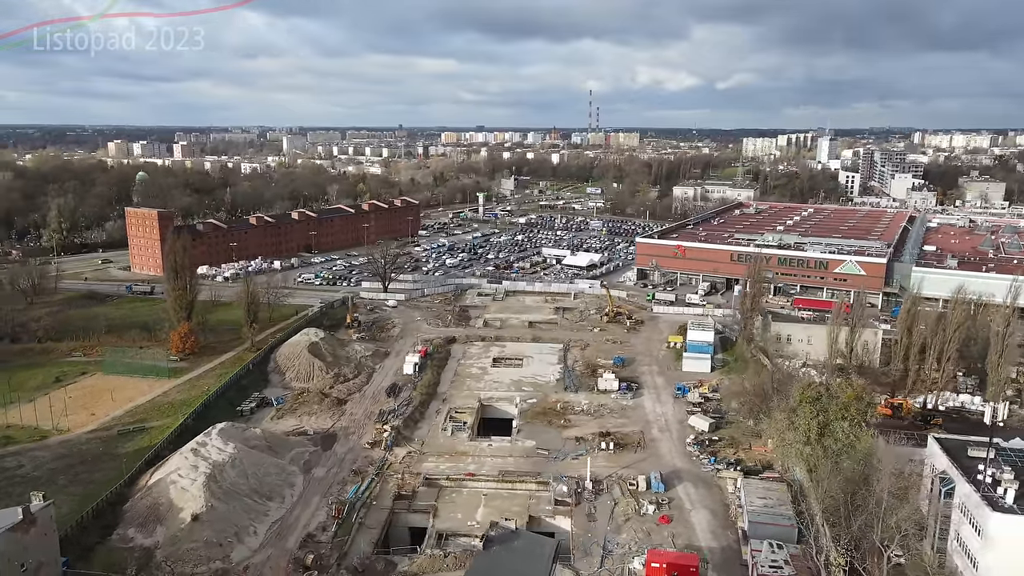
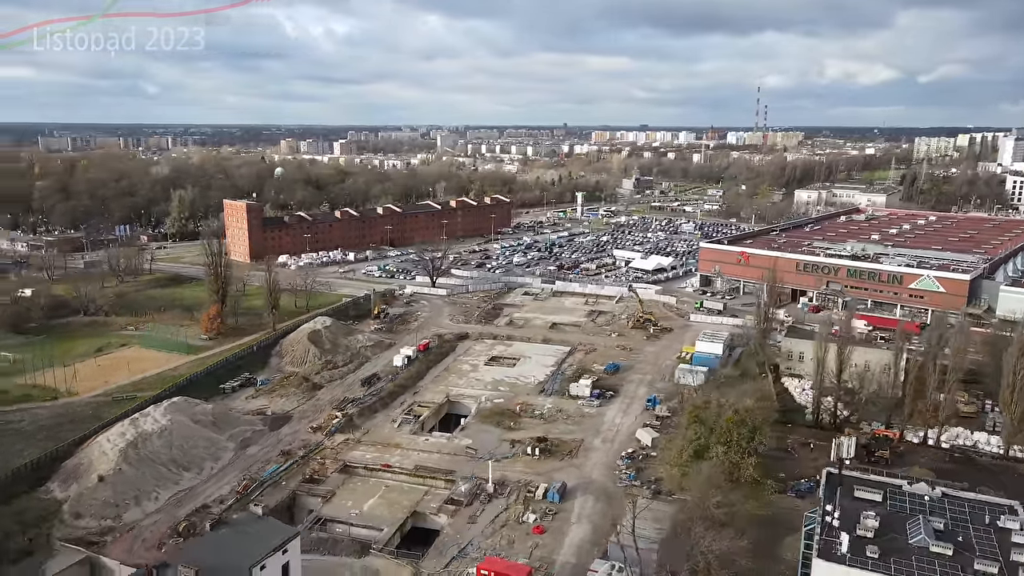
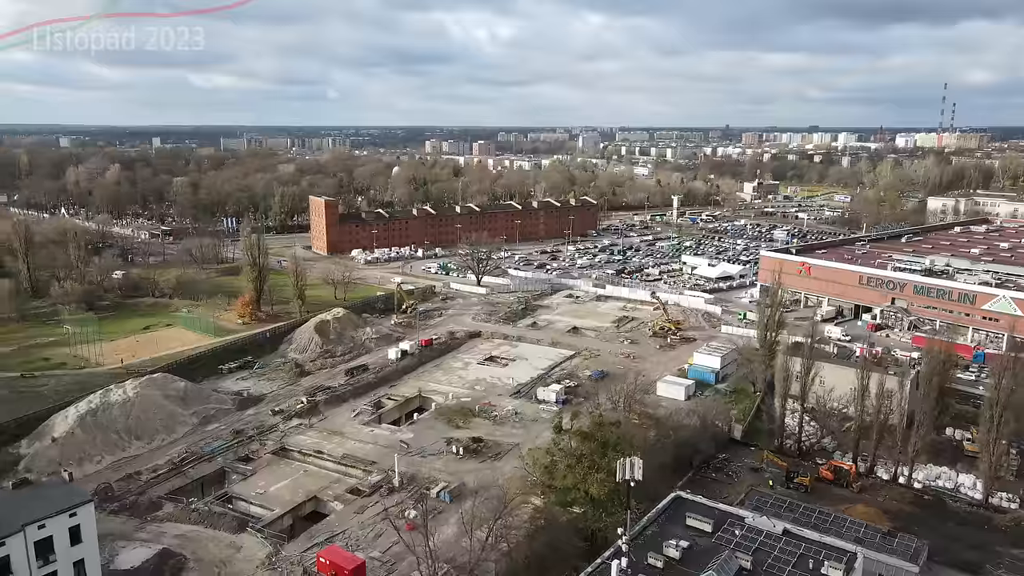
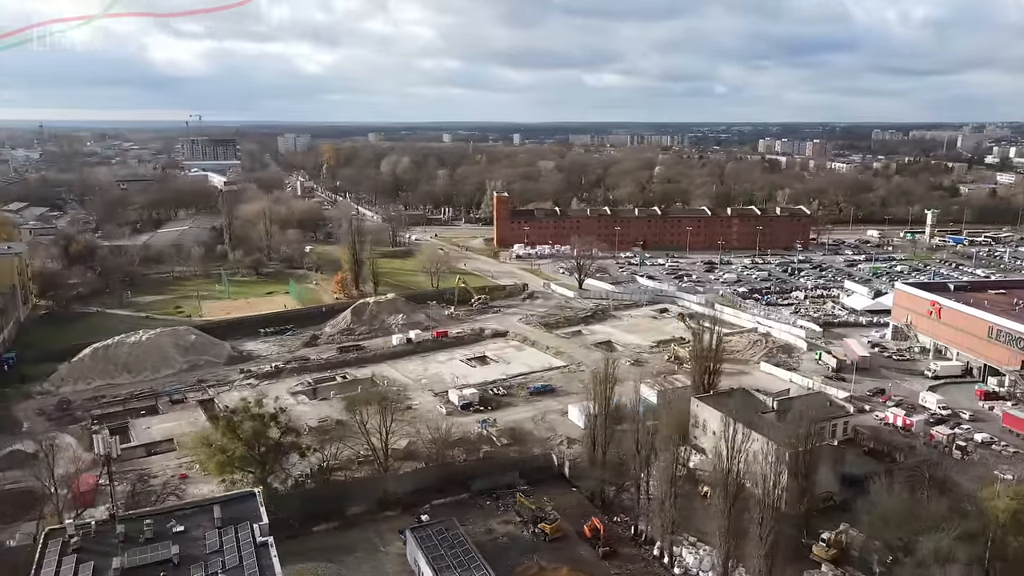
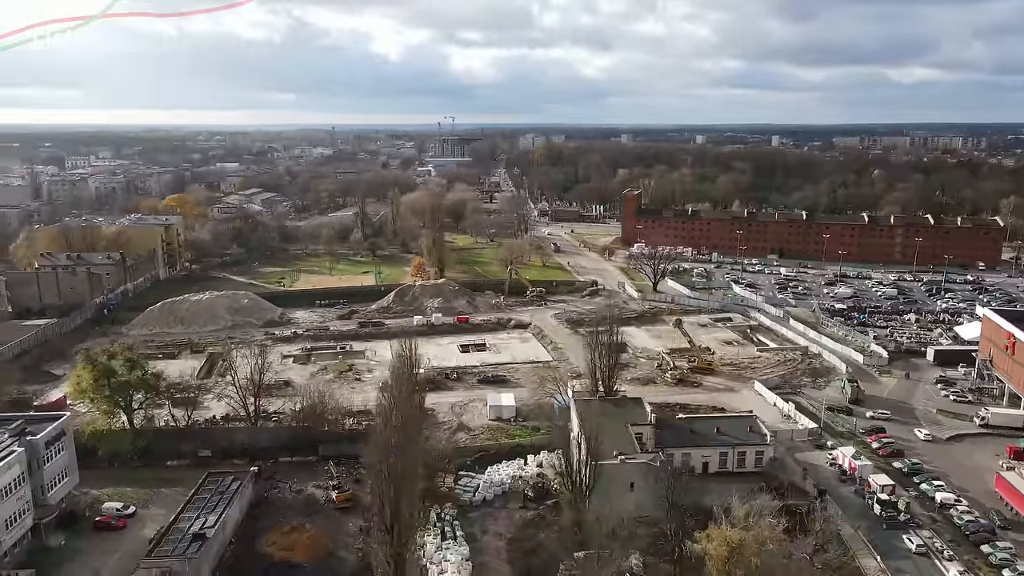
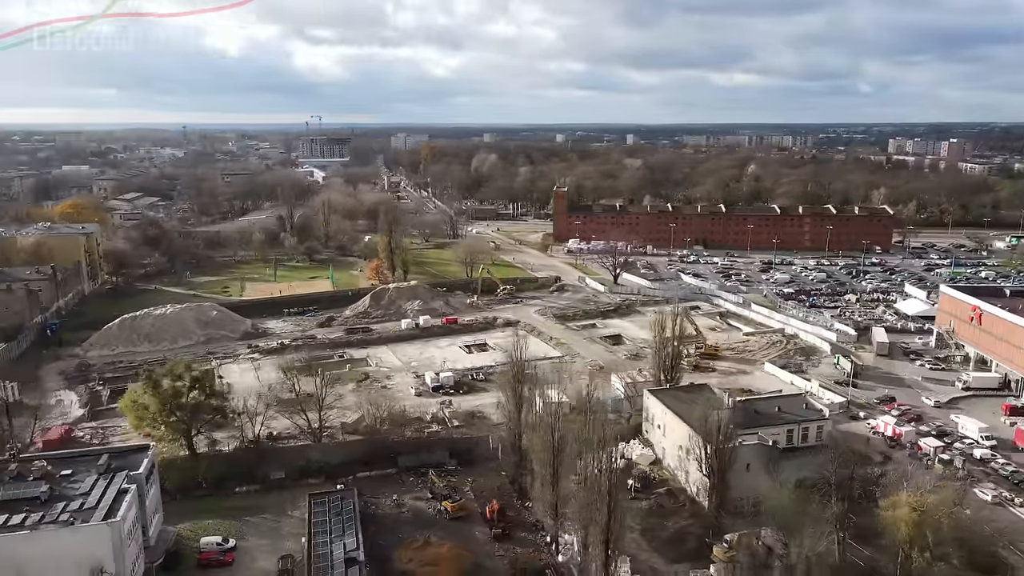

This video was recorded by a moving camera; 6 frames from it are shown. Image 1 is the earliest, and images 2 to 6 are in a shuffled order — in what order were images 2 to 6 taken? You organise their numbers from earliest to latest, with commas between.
2, 3, 4, 6, 5
